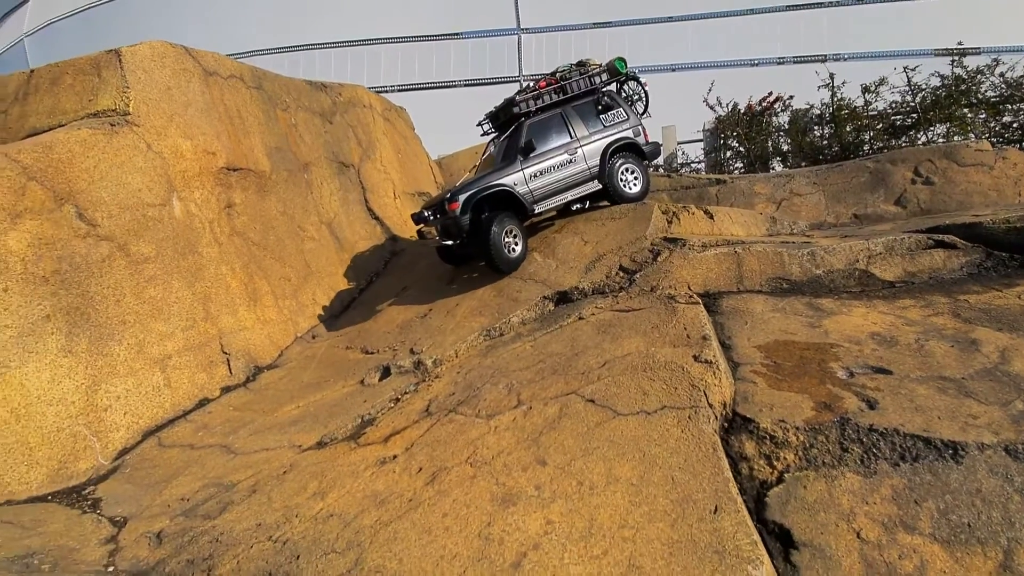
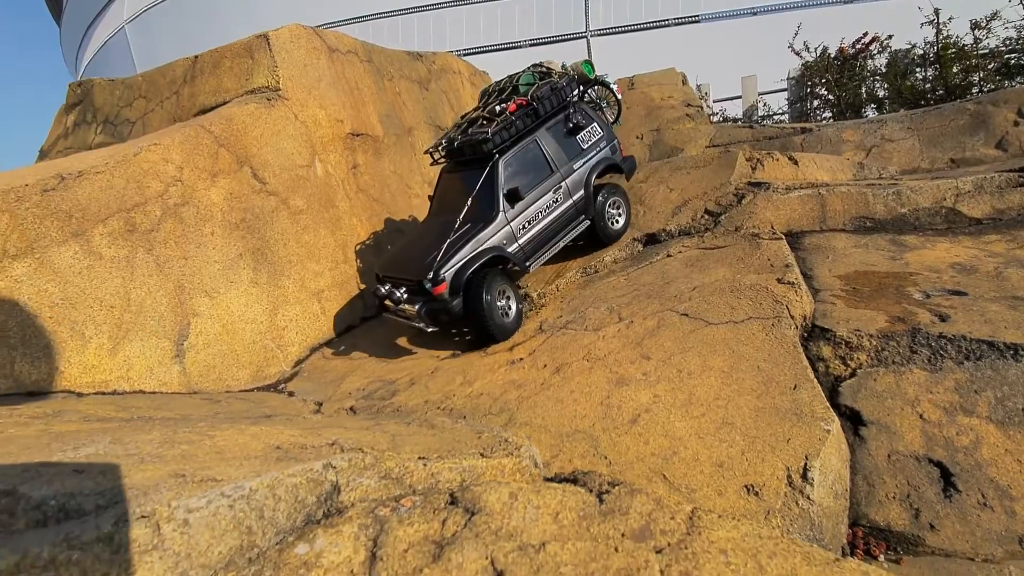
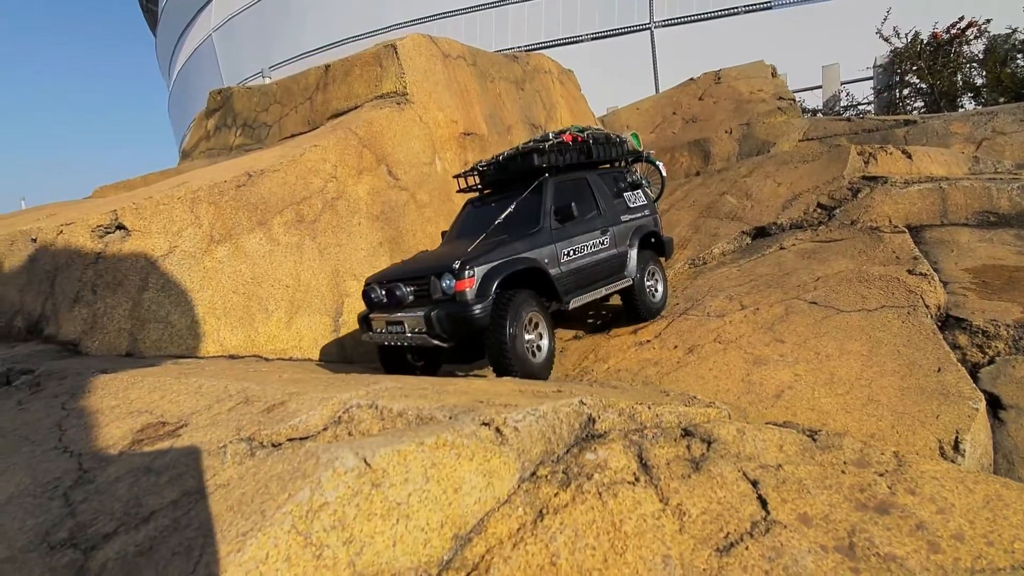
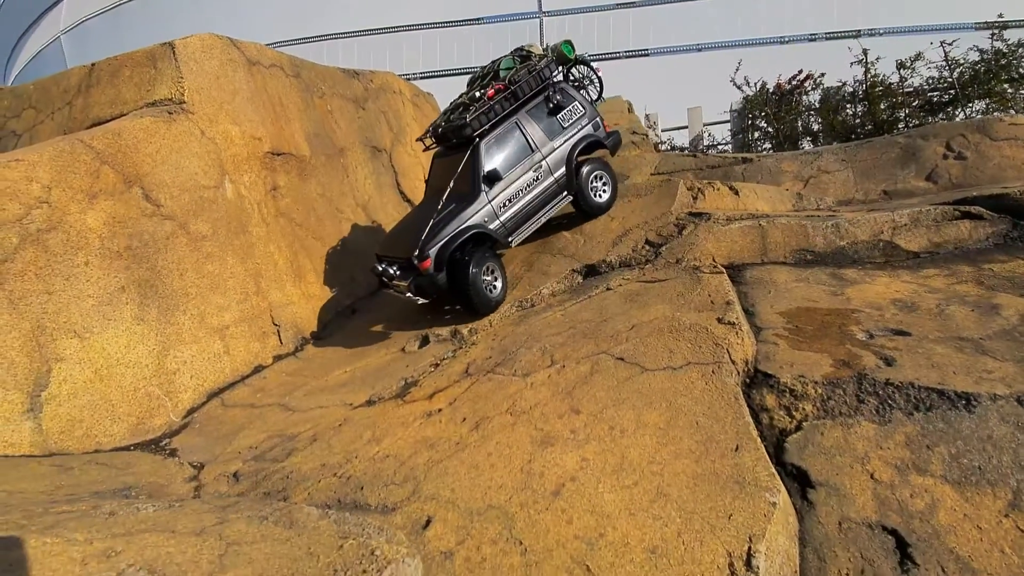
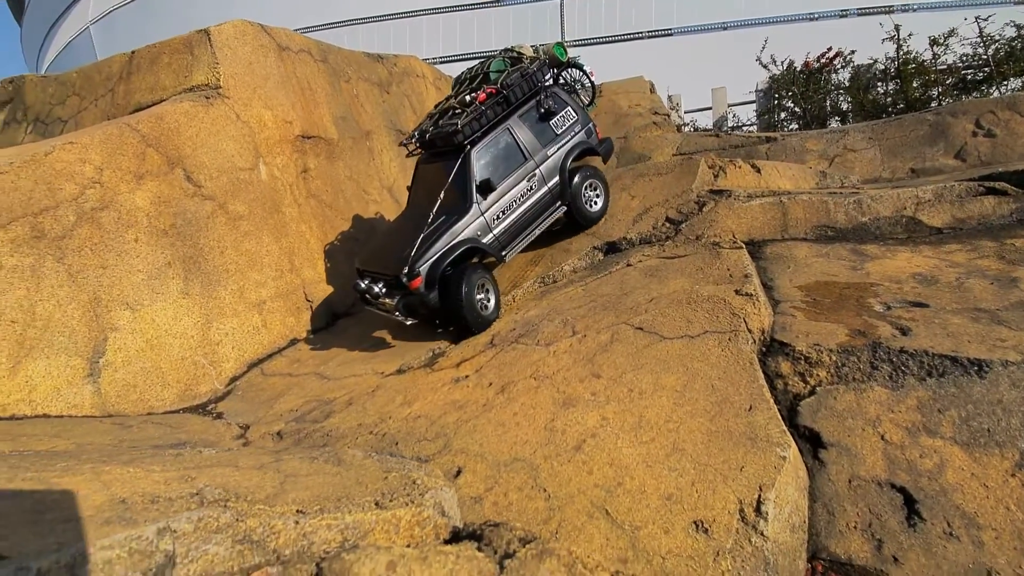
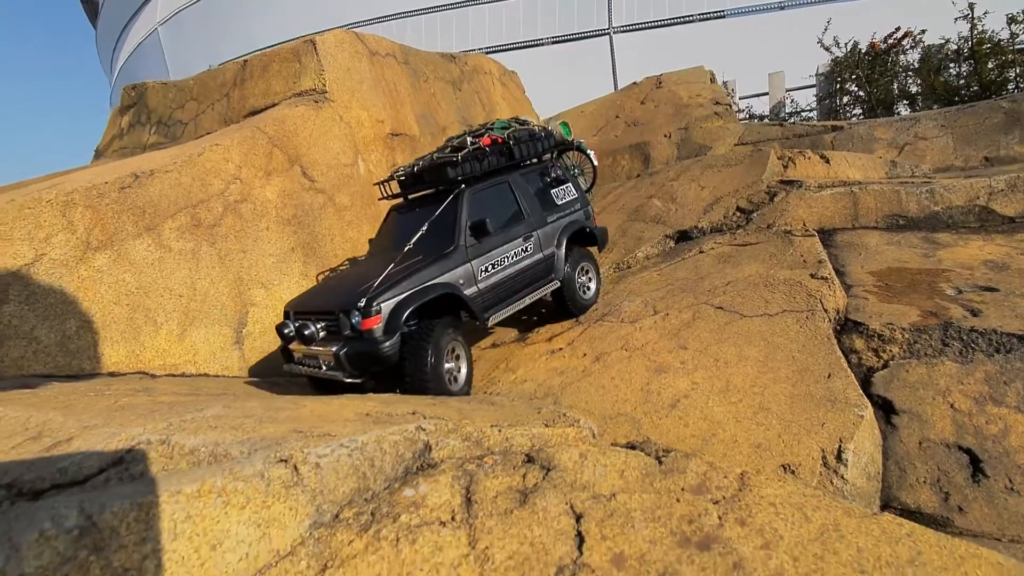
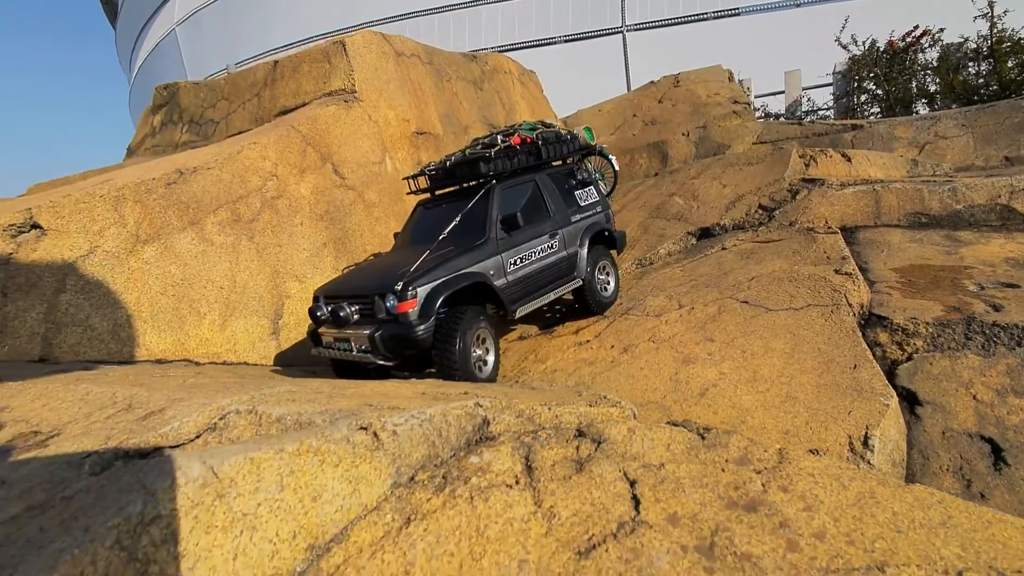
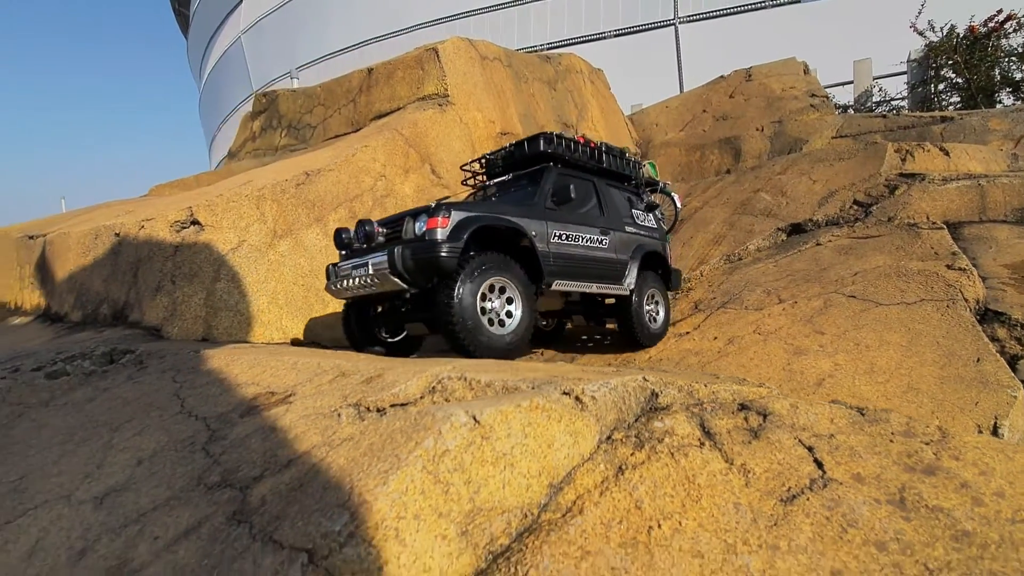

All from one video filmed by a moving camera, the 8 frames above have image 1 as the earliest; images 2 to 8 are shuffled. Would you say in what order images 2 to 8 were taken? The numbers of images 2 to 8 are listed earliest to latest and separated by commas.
4, 5, 2, 6, 7, 3, 8
